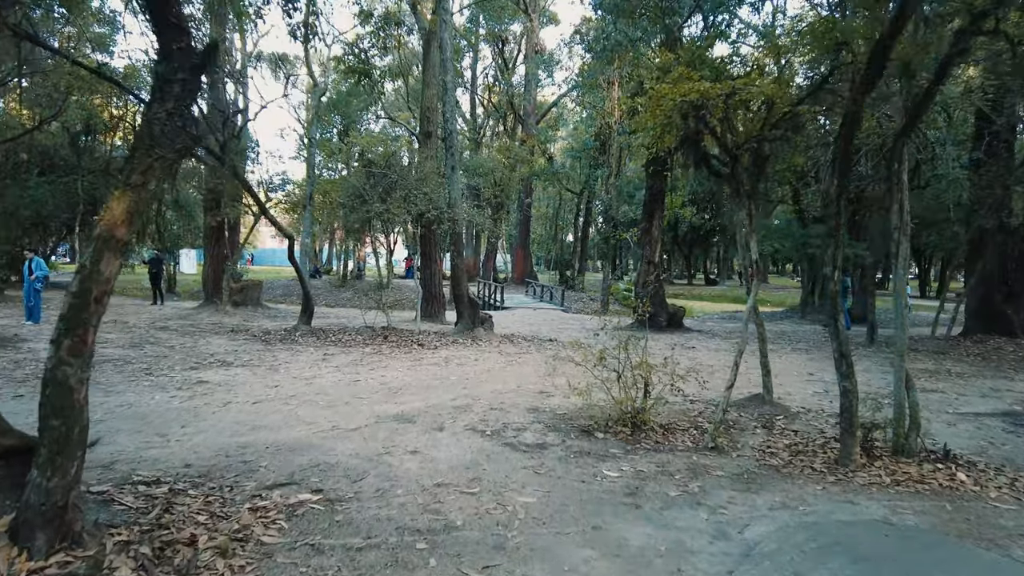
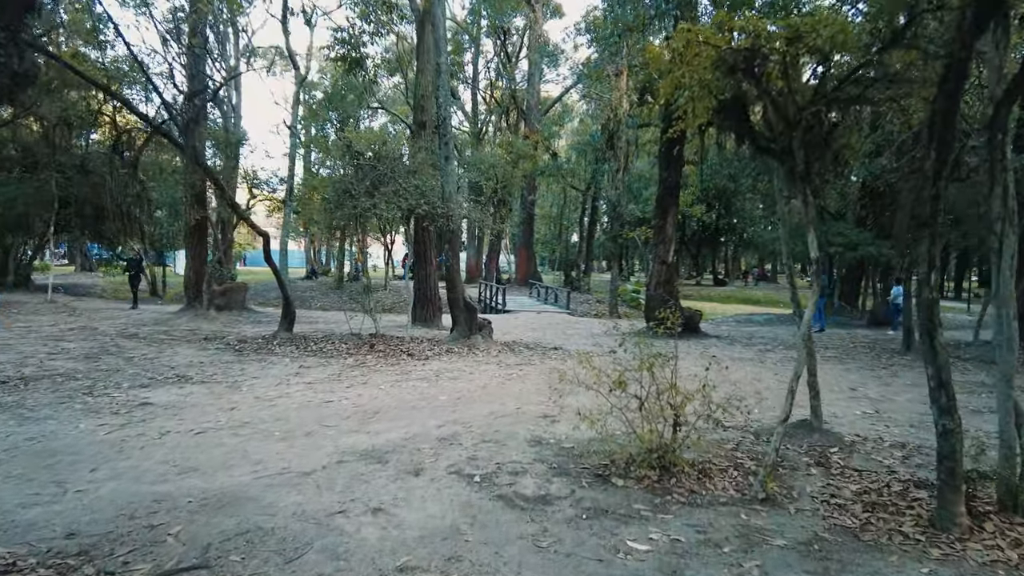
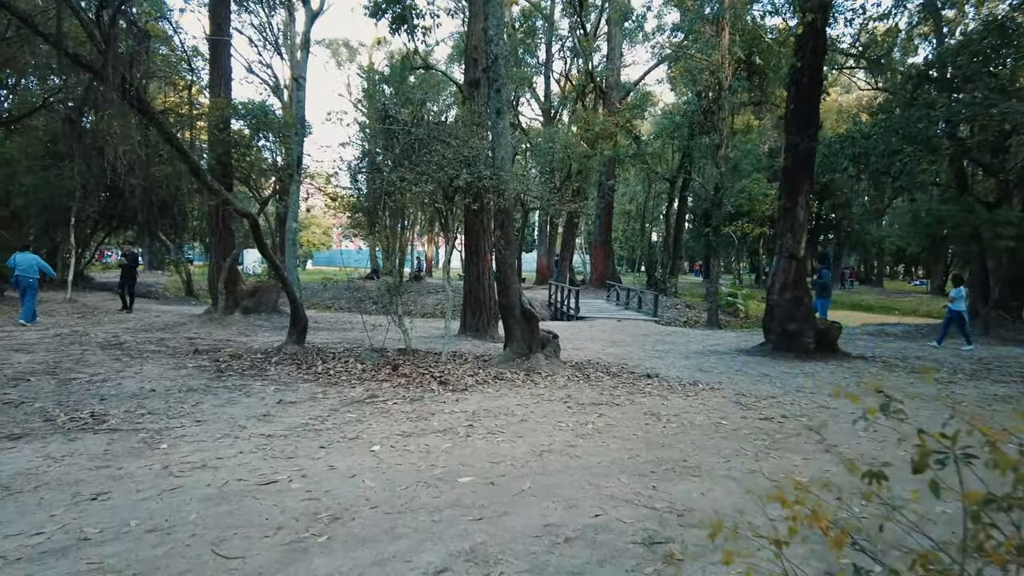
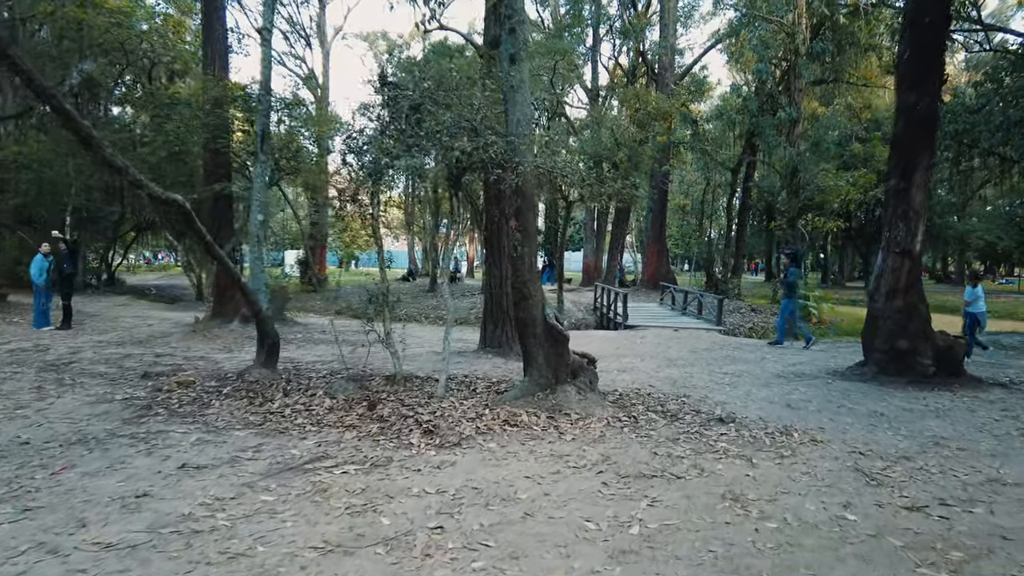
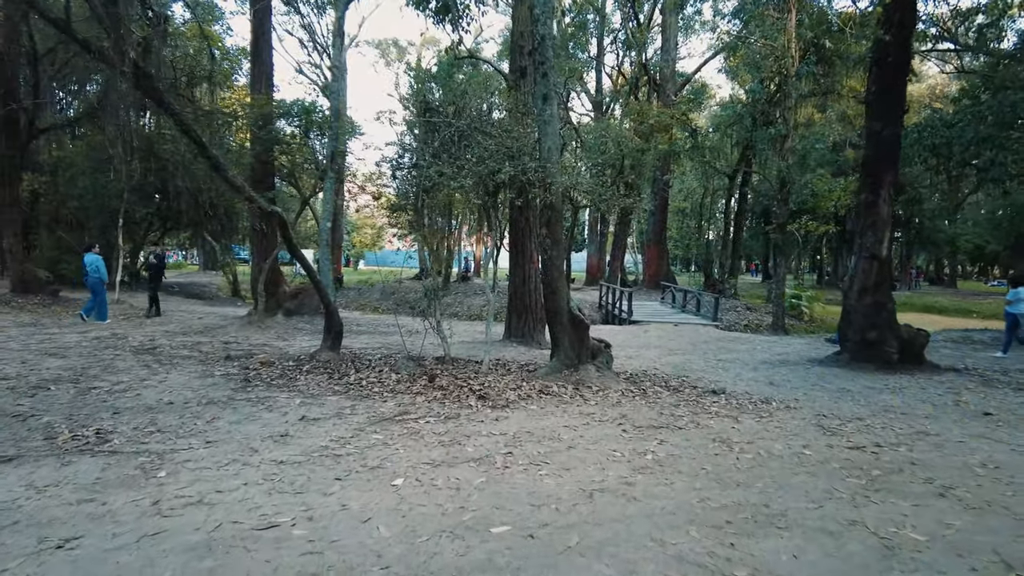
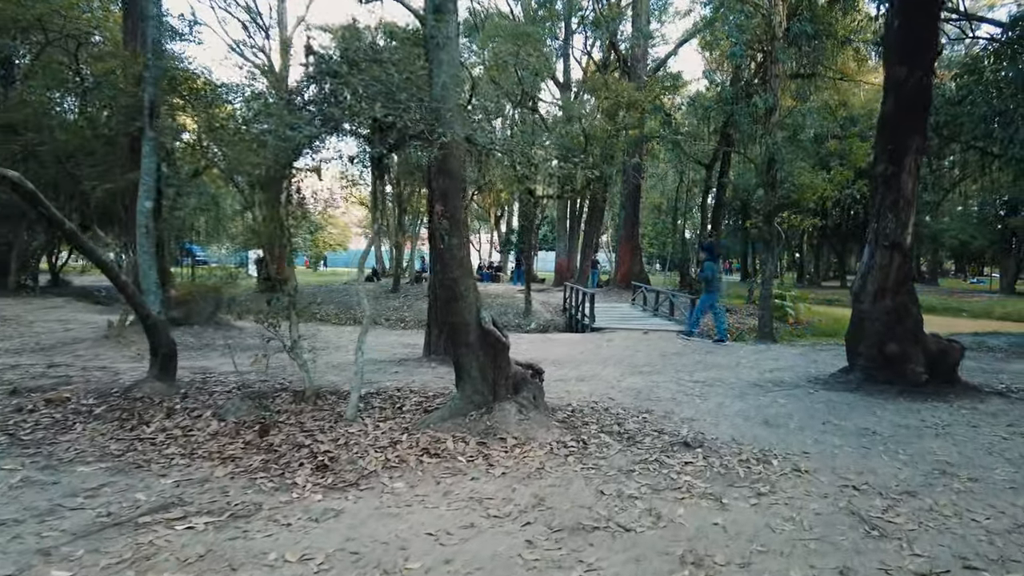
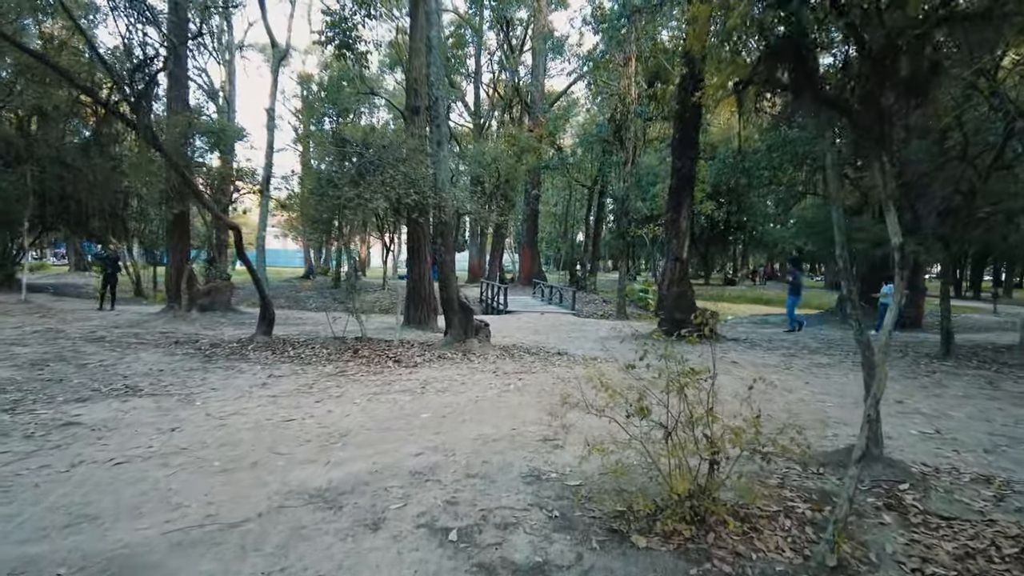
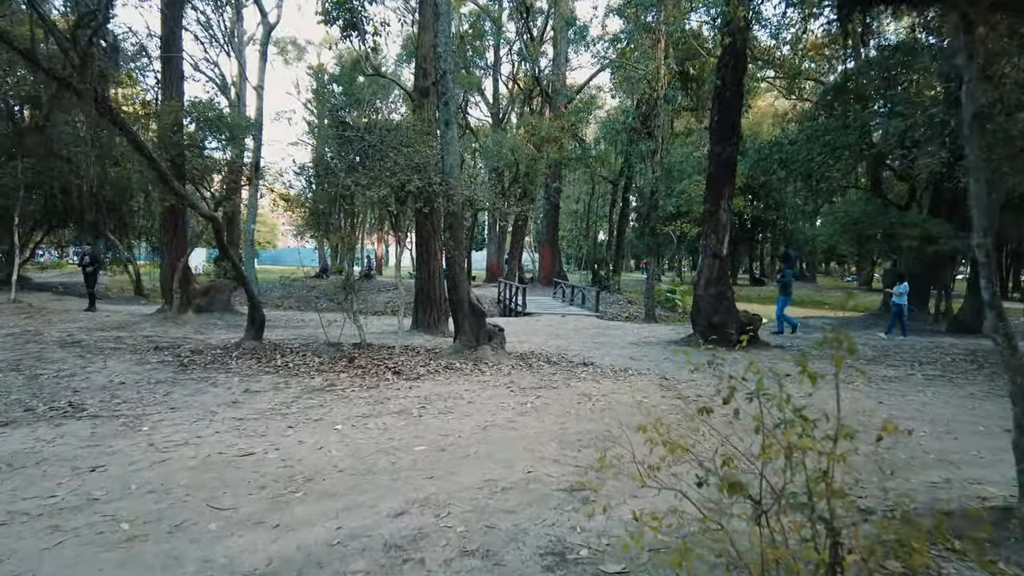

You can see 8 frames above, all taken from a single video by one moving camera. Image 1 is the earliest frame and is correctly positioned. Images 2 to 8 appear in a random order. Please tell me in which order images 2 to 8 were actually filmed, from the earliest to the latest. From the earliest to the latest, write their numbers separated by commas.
2, 7, 8, 3, 5, 4, 6
